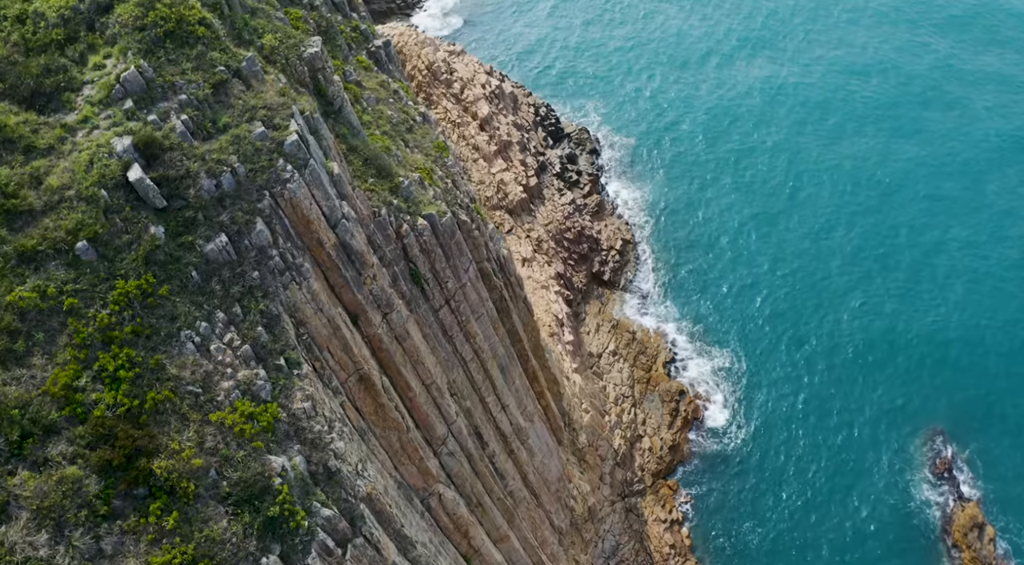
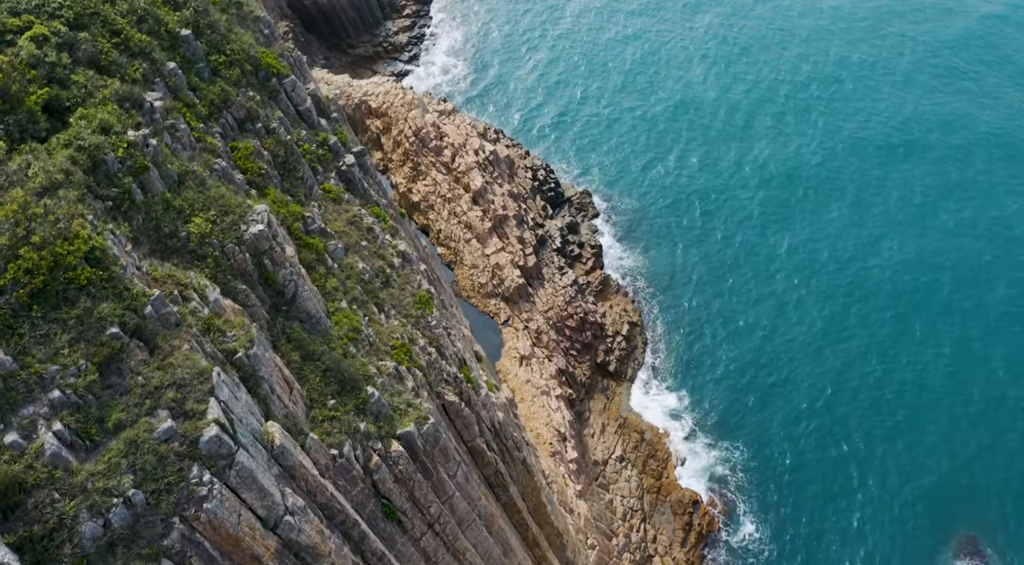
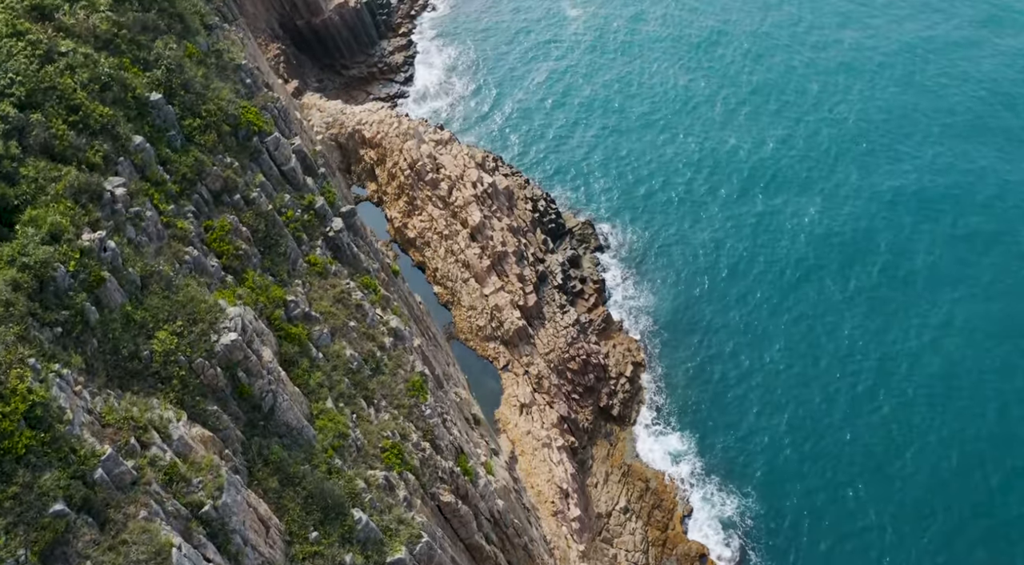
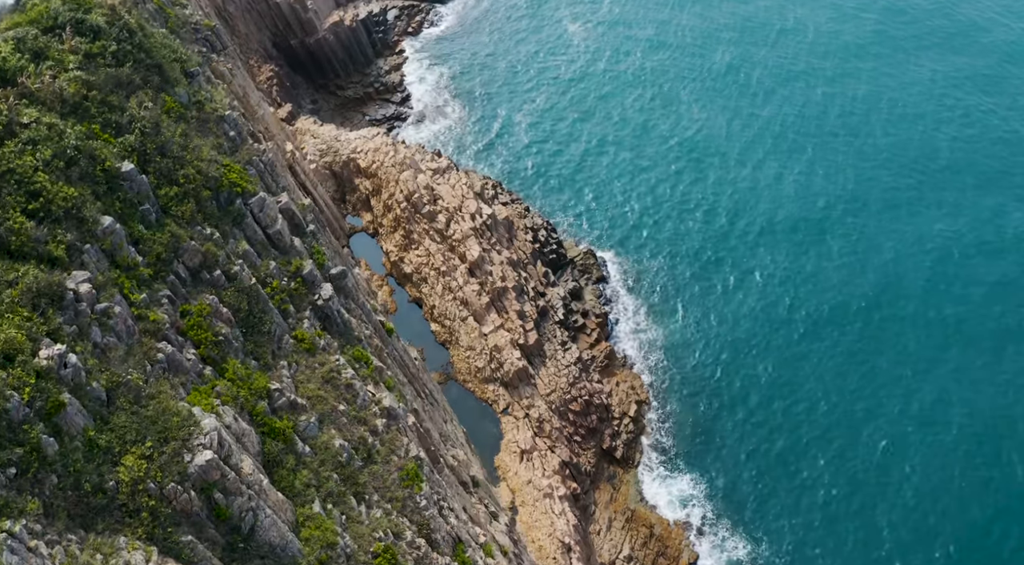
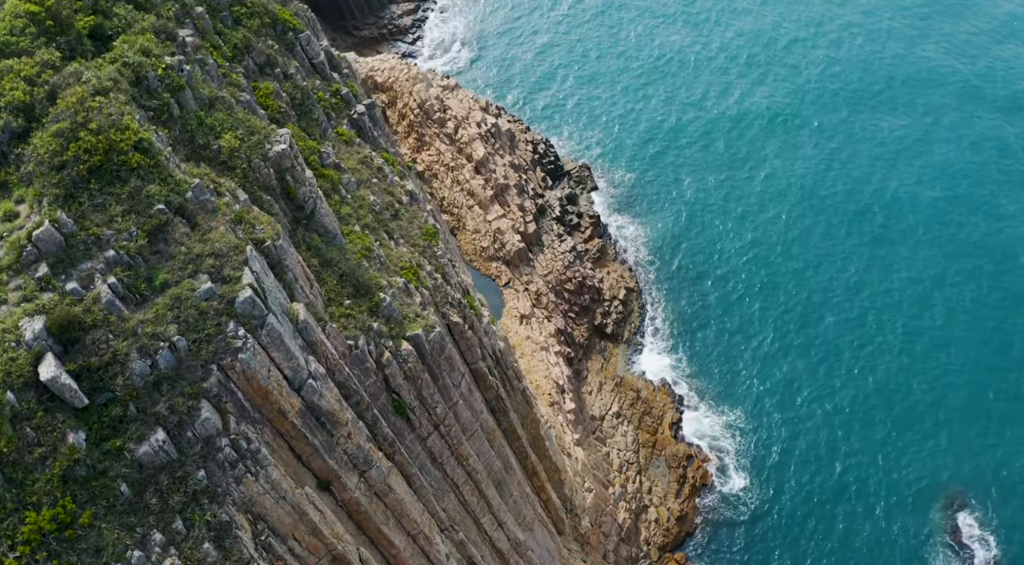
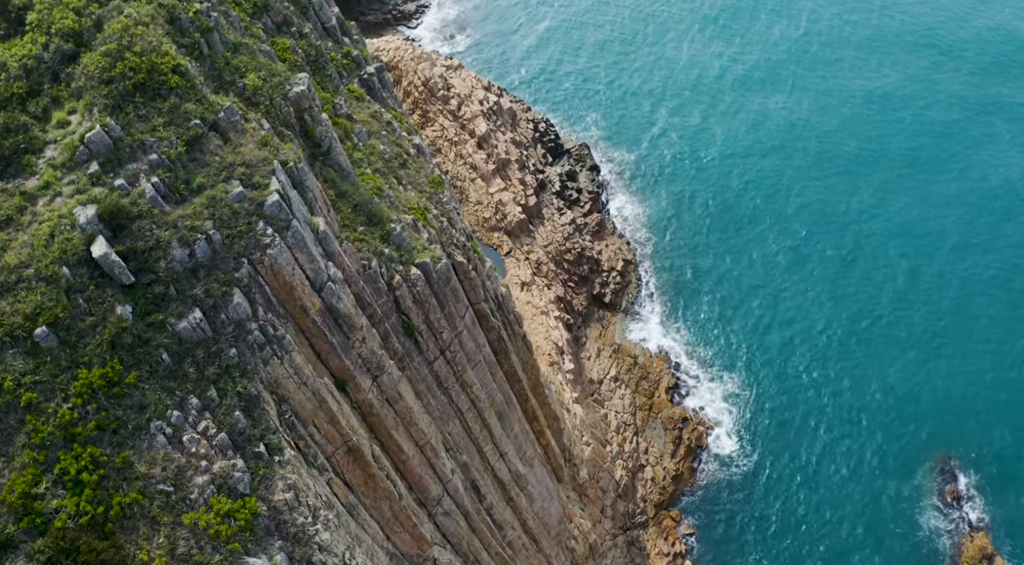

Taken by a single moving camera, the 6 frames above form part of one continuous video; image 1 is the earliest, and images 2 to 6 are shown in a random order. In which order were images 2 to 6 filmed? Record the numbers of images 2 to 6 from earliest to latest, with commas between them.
6, 5, 2, 3, 4
